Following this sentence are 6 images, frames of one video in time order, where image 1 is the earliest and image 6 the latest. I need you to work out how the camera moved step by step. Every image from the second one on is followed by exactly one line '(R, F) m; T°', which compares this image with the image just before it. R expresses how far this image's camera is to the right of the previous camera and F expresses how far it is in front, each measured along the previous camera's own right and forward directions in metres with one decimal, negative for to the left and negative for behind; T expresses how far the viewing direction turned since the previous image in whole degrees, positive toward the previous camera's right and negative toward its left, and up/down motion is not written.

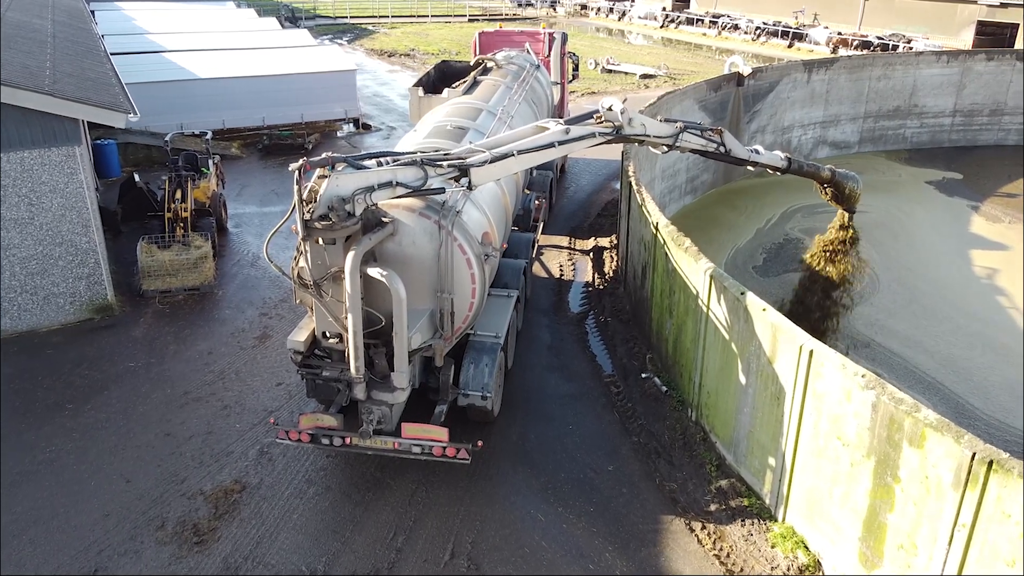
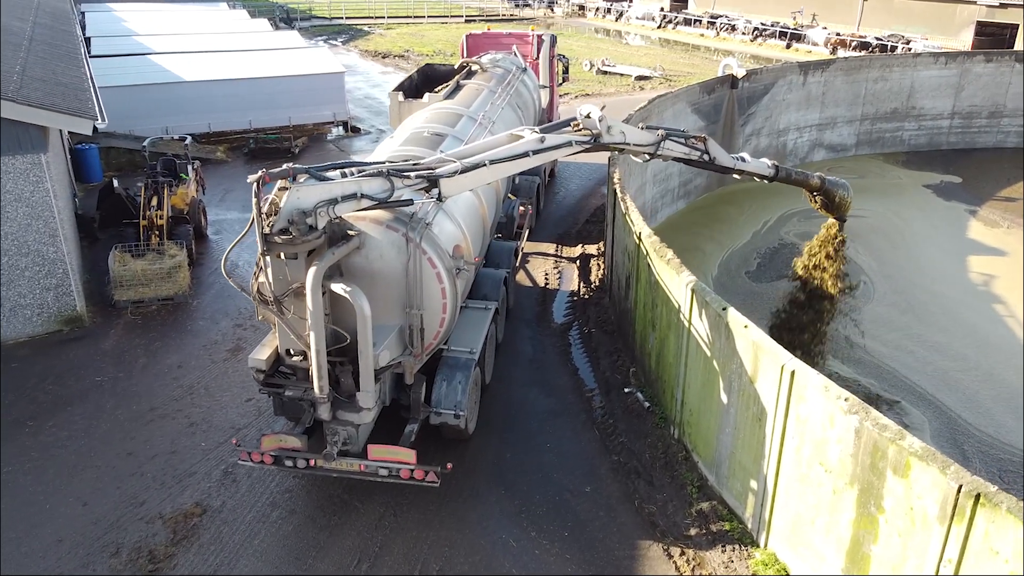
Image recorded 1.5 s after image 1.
(+0.3, +0.3) m; 0°
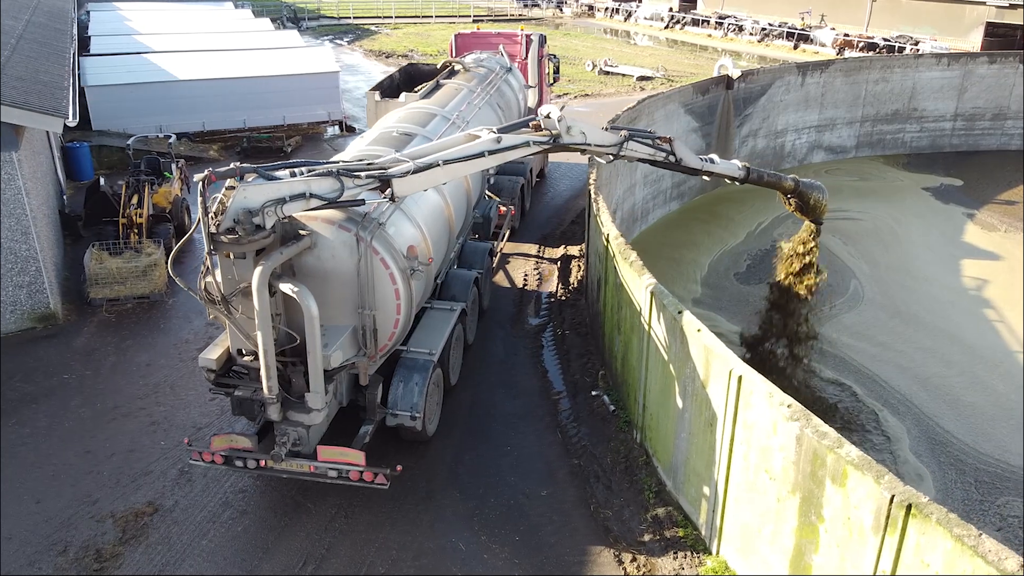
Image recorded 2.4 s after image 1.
(+0.6, +0.1) m; -1°
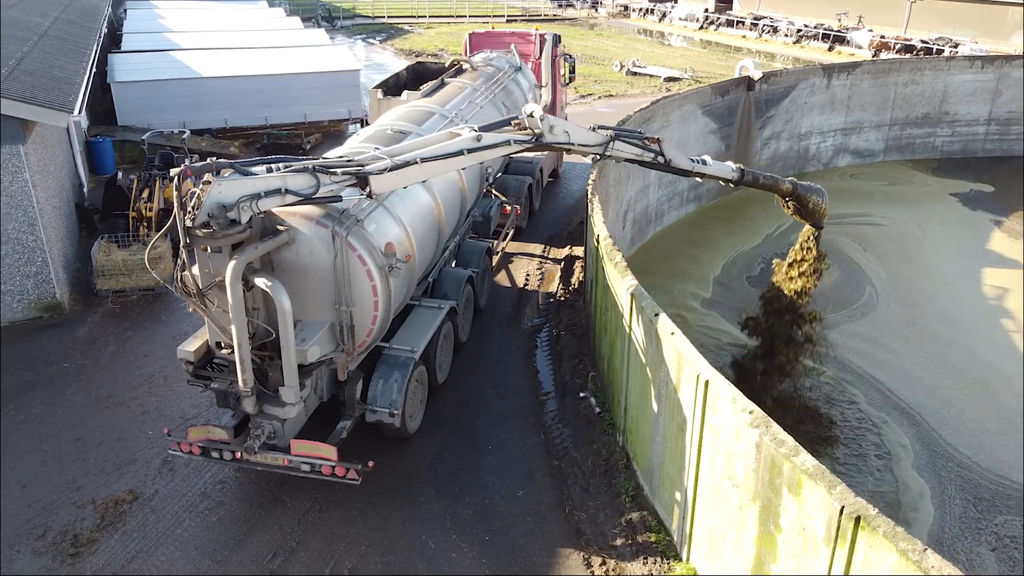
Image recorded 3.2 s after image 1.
(+0.6, 0.0) m; -3°
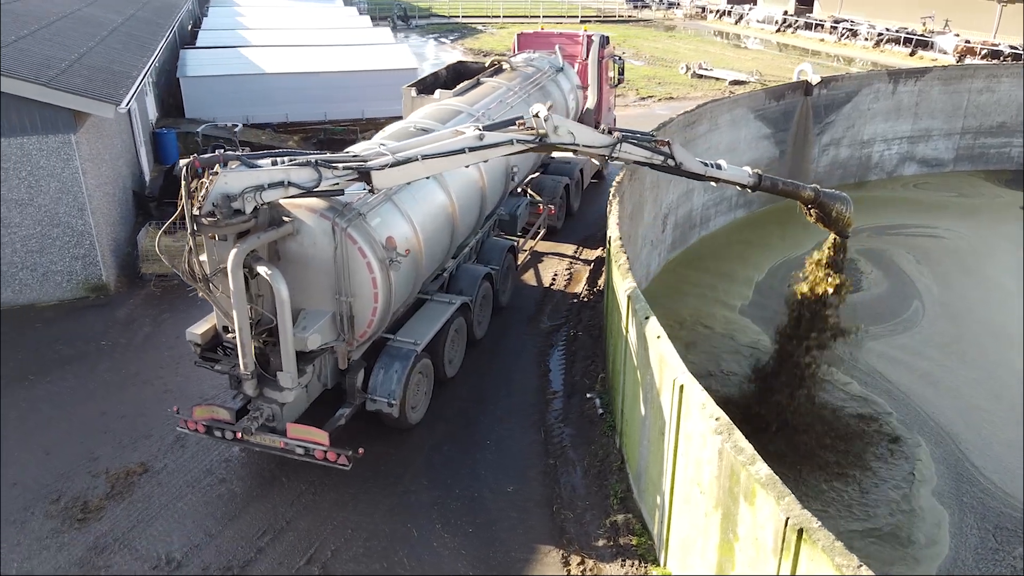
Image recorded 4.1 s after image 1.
(+0.8, -0.1) m; -5°
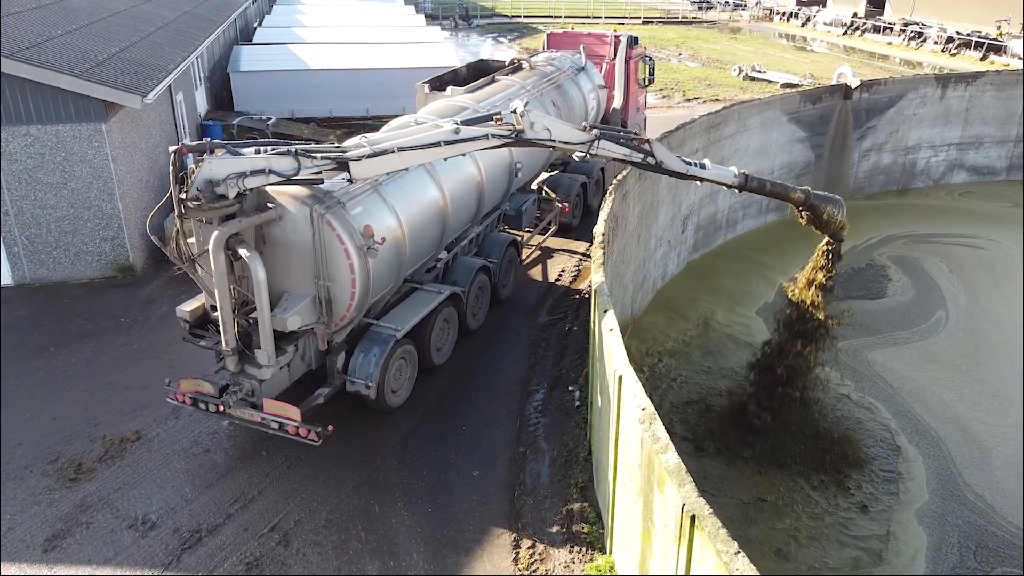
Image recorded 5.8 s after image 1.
(+1.0, -0.2) m; -5°
